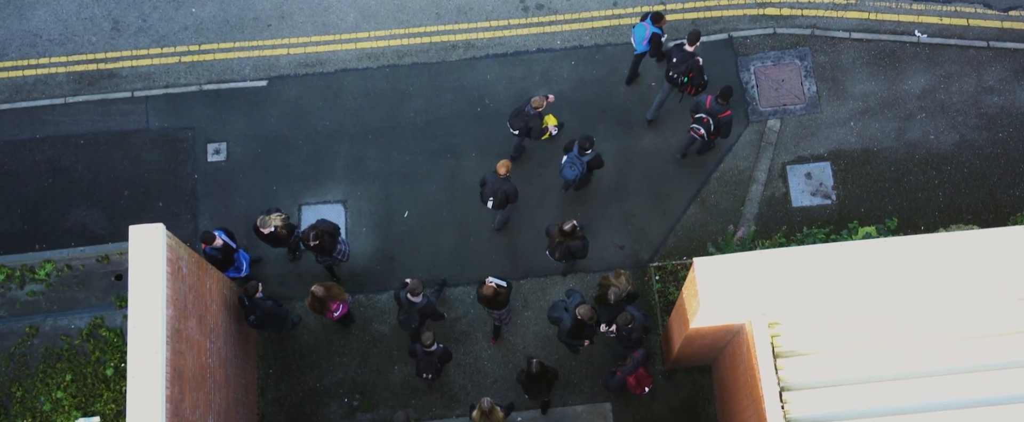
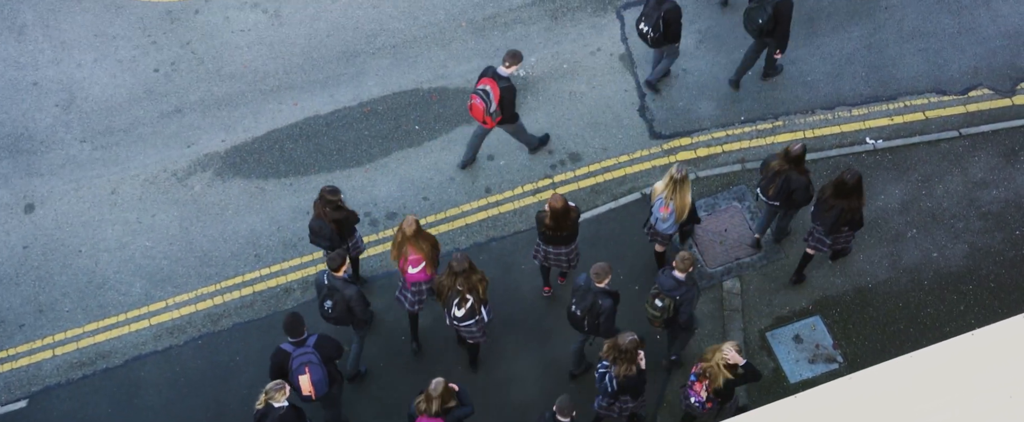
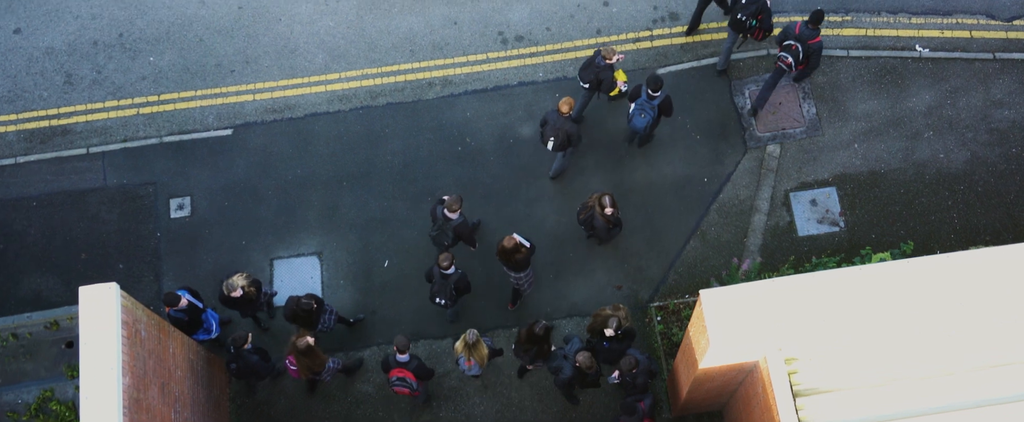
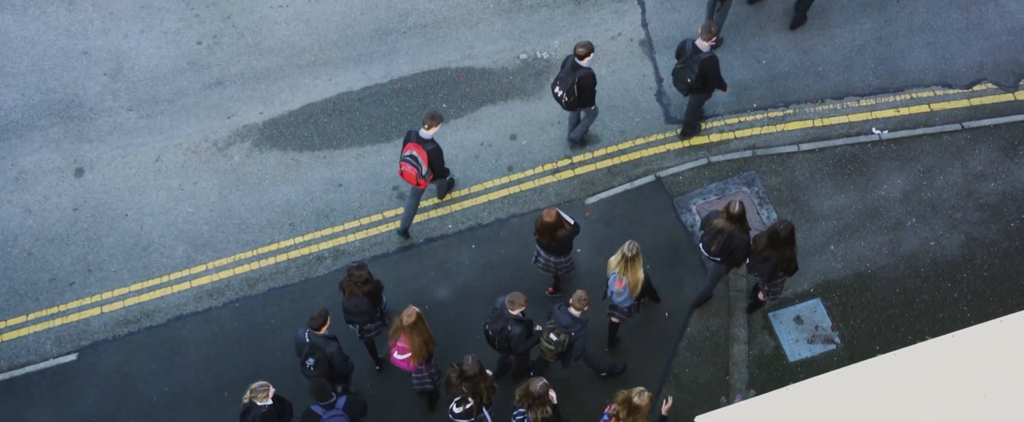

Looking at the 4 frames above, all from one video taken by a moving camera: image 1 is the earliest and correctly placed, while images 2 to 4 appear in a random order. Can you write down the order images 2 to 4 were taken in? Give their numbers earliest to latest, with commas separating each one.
3, 4, 2
